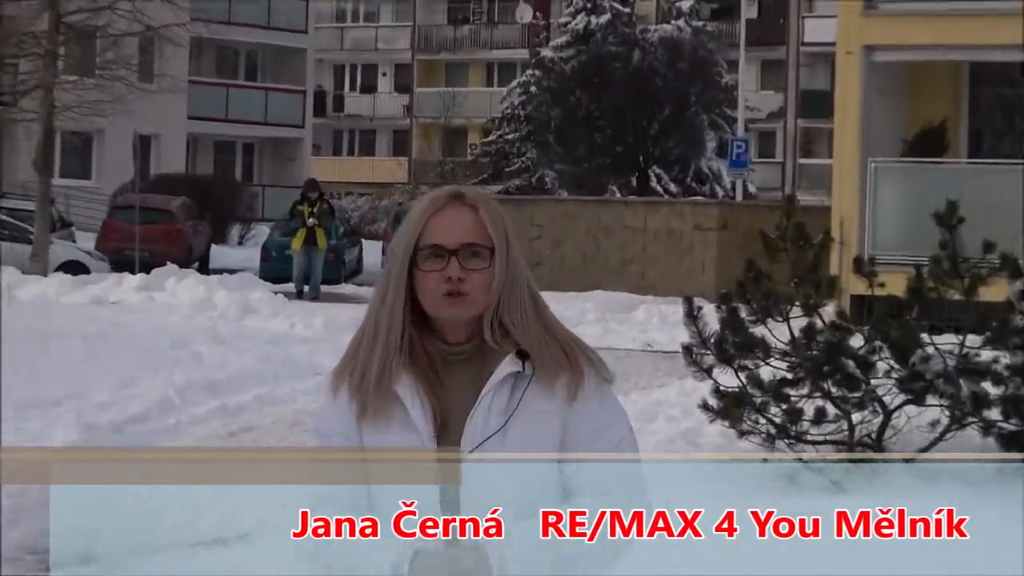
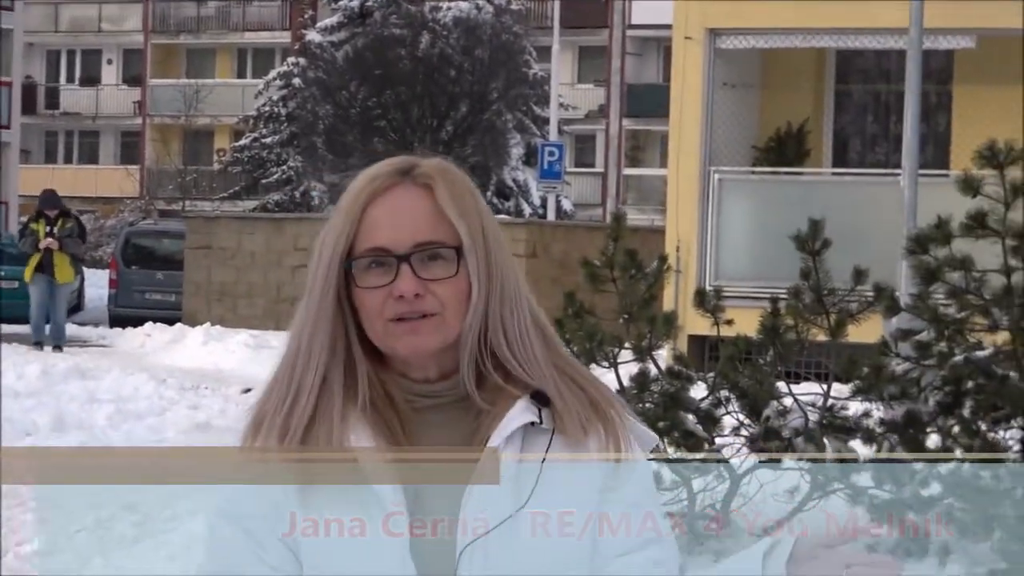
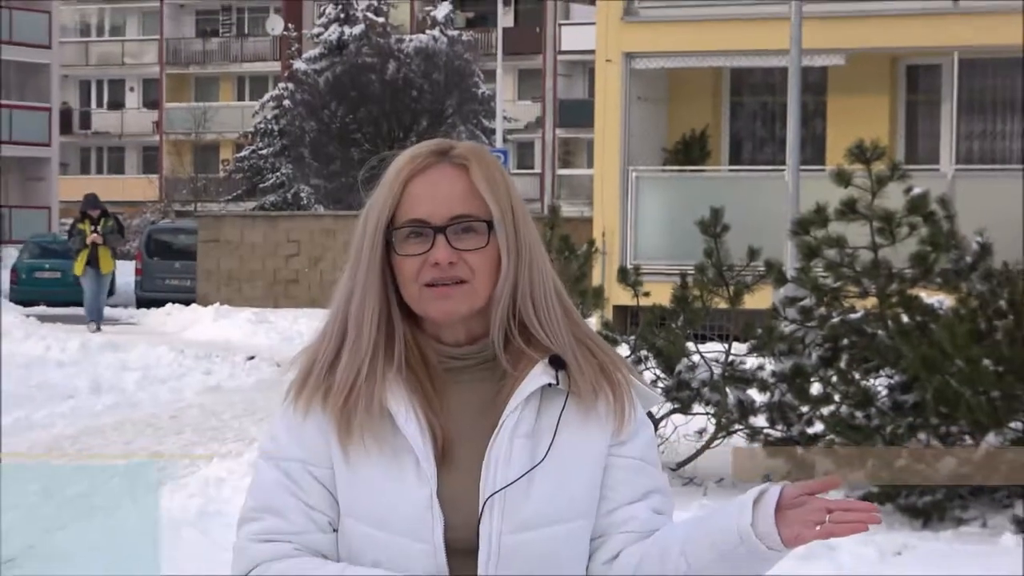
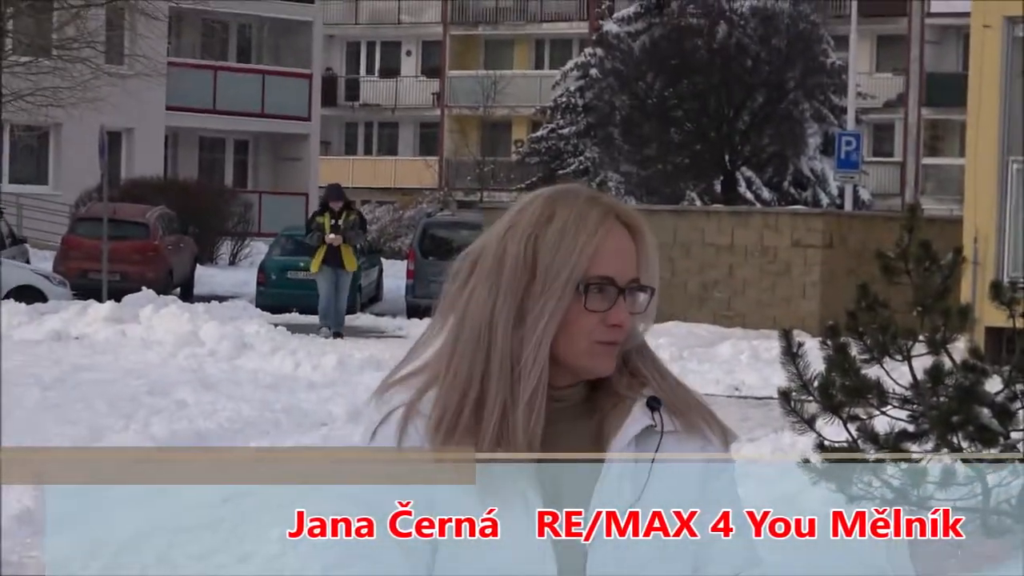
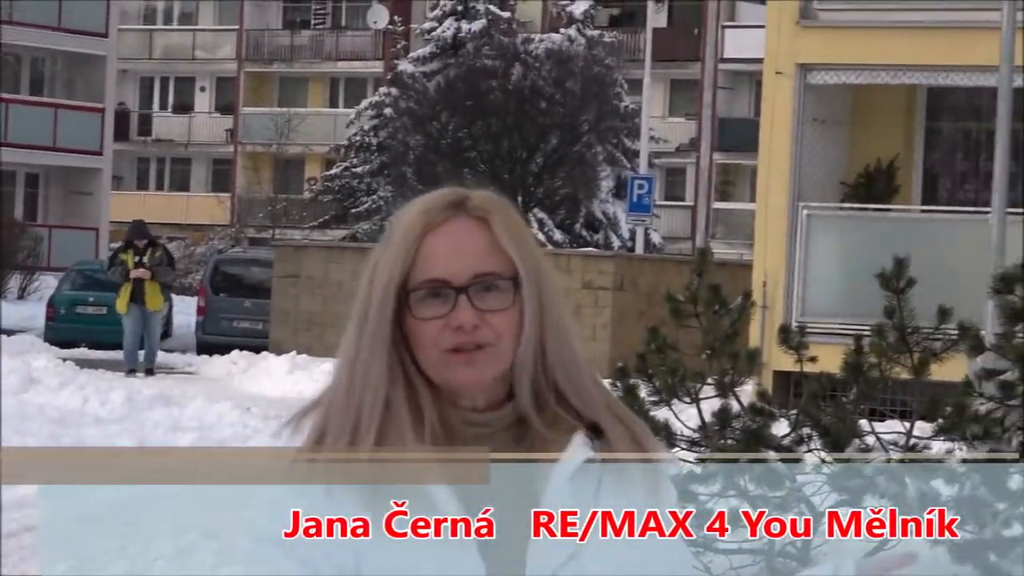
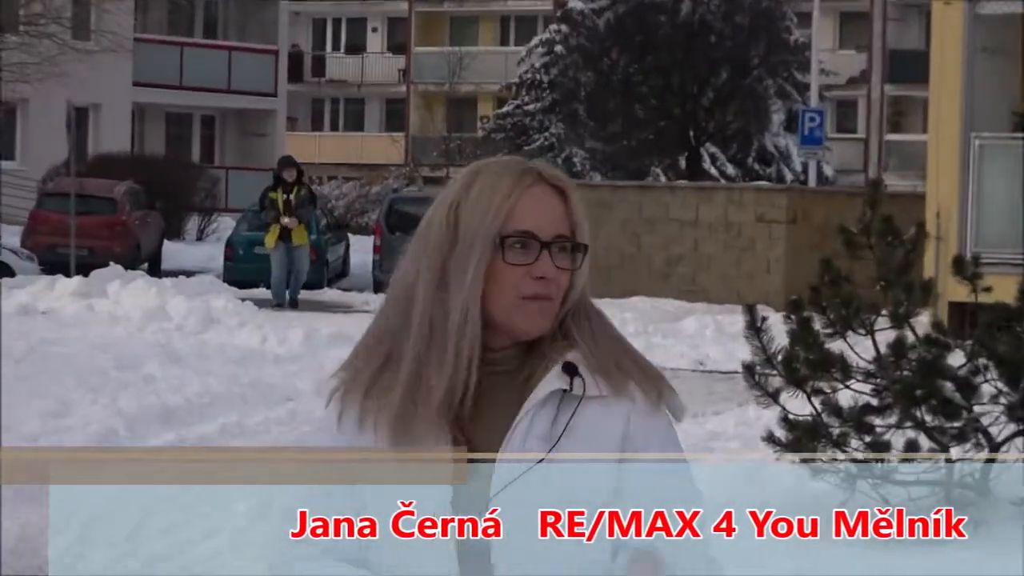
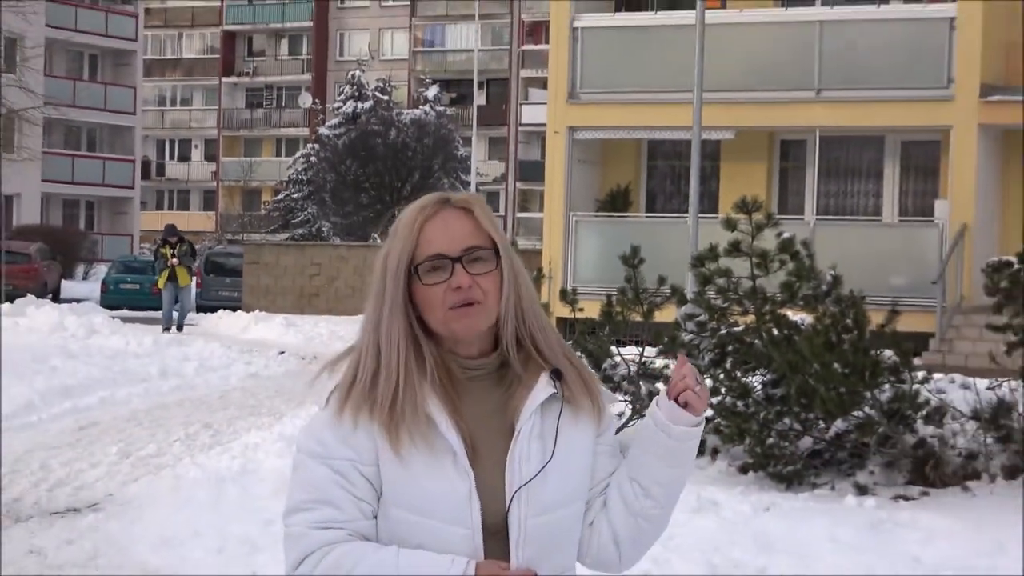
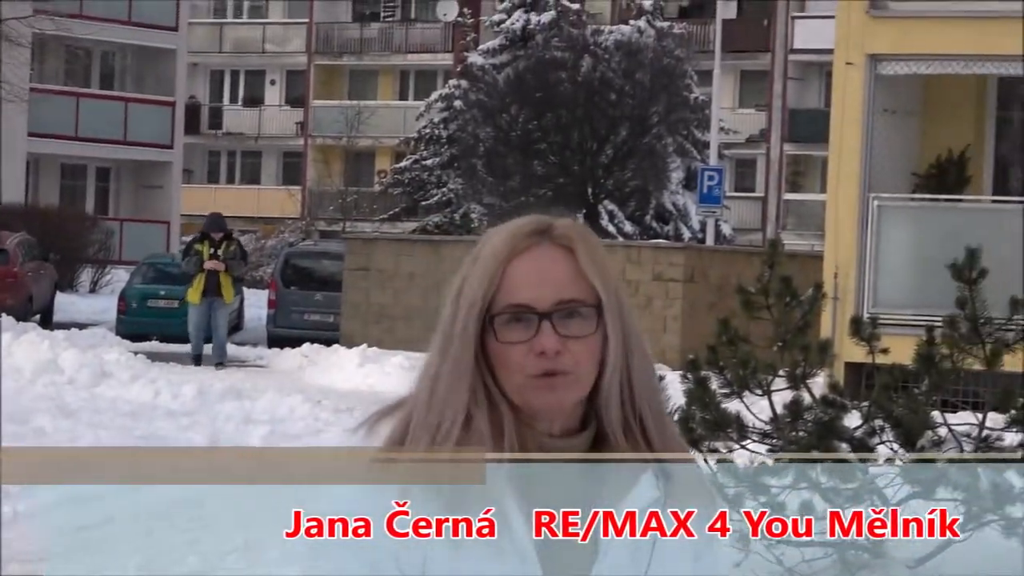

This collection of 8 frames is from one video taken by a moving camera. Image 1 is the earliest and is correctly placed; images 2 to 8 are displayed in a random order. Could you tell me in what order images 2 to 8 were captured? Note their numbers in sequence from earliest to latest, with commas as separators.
6, 4, 8, 5, 2, 3, 7
